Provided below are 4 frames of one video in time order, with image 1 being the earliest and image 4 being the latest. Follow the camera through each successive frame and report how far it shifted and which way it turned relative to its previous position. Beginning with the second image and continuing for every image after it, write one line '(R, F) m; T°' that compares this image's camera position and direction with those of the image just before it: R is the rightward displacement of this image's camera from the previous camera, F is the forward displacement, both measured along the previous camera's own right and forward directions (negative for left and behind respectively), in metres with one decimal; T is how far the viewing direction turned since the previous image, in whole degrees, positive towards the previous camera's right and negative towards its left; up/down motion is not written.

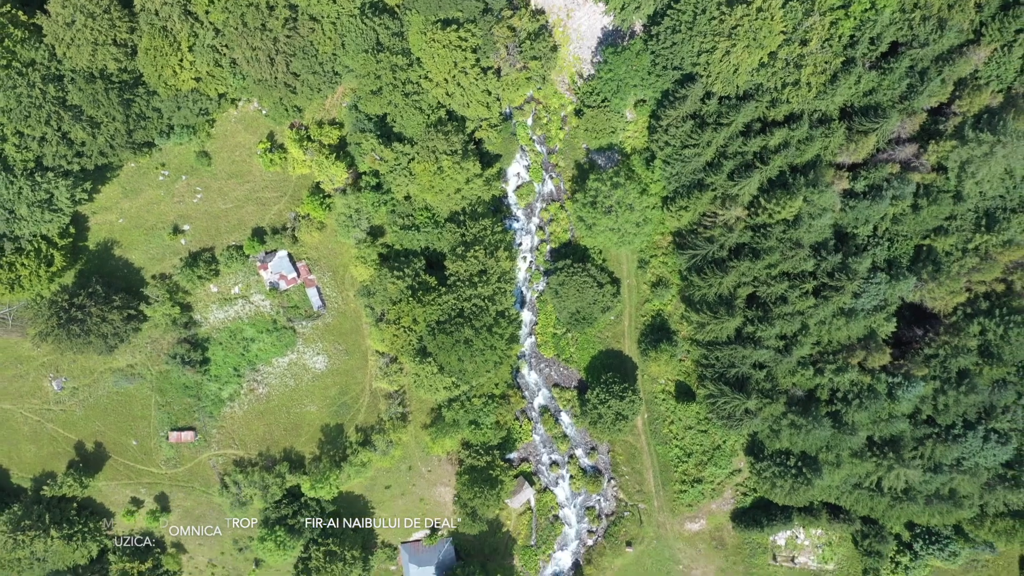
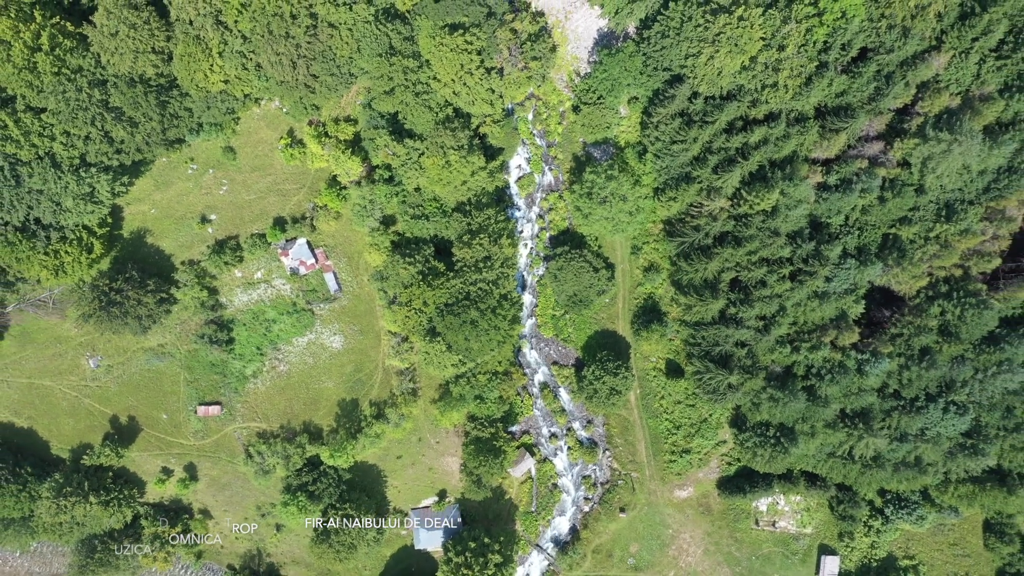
(-0.2, -3.0) m; 0°
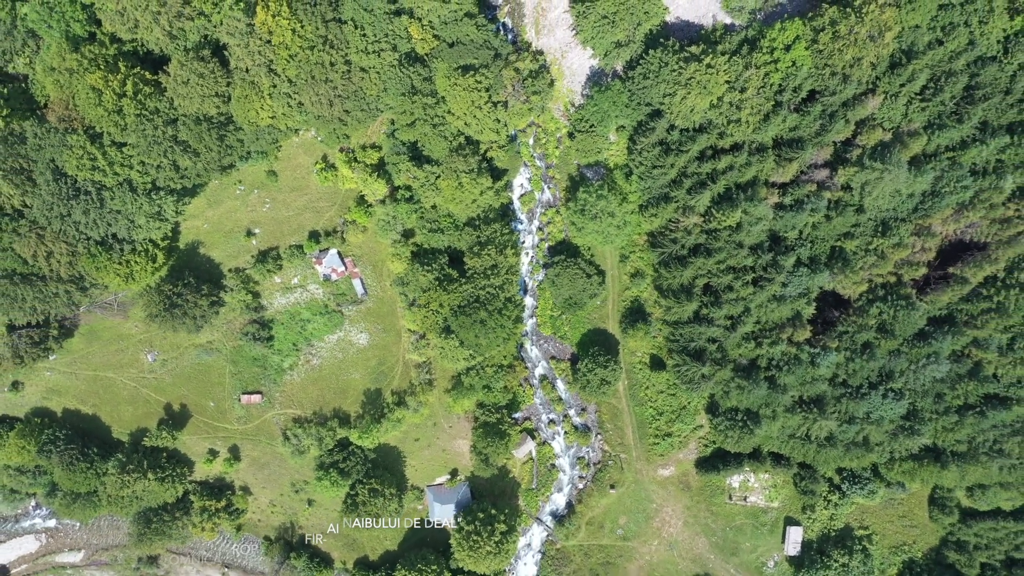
(-0.3, -6.0) m; 0°
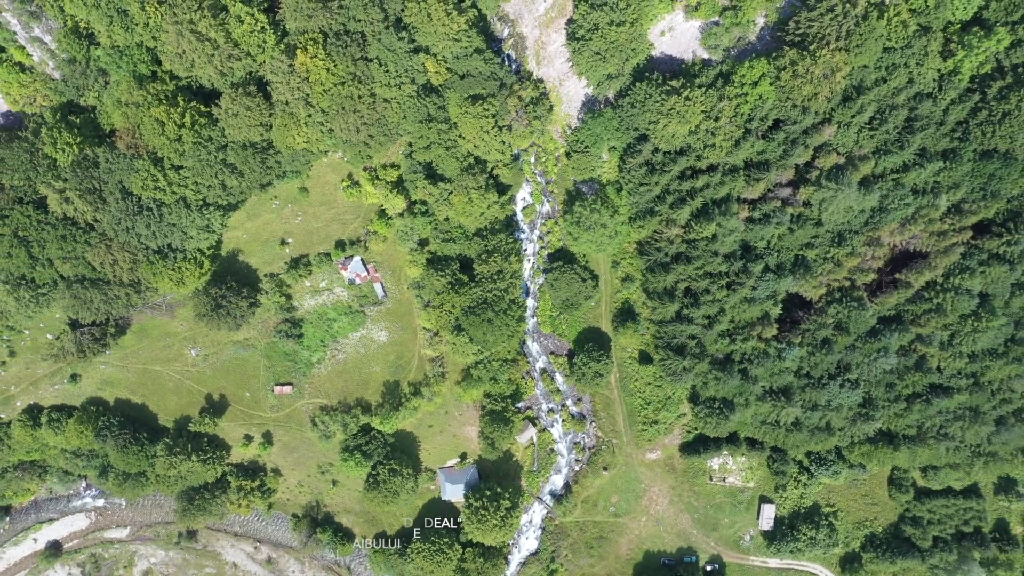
(-0.3, -5.8) m; 0°
